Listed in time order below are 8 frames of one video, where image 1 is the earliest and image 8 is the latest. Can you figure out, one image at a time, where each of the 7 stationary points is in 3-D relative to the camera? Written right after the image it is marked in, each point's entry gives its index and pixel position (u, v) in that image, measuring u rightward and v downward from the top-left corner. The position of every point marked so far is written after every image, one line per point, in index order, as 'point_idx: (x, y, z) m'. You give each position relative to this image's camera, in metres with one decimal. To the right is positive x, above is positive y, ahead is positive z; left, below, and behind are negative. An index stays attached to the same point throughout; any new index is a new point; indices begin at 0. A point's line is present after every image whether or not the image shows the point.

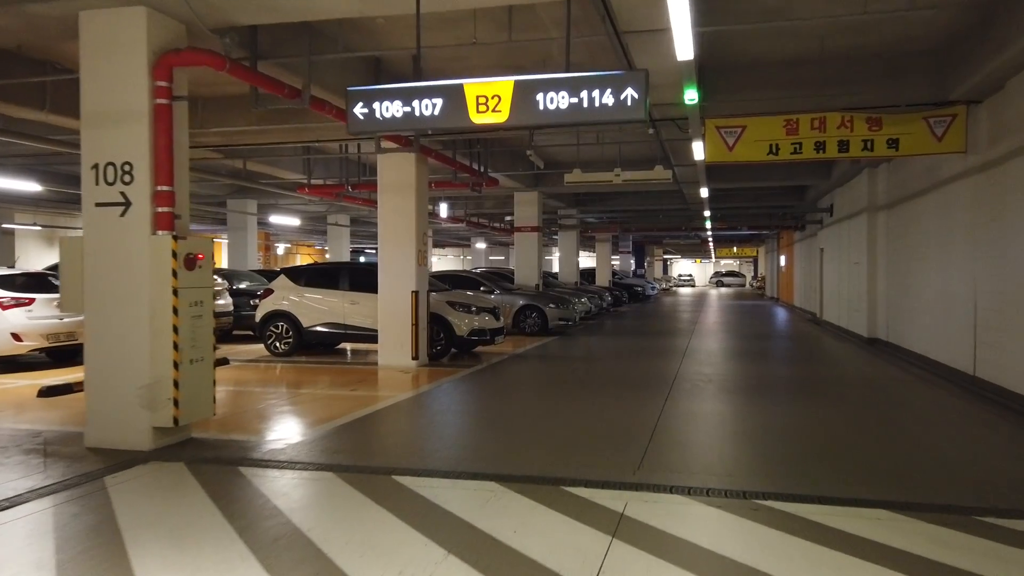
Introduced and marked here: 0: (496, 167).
0: (-0.4, +2.4, +14.4) m
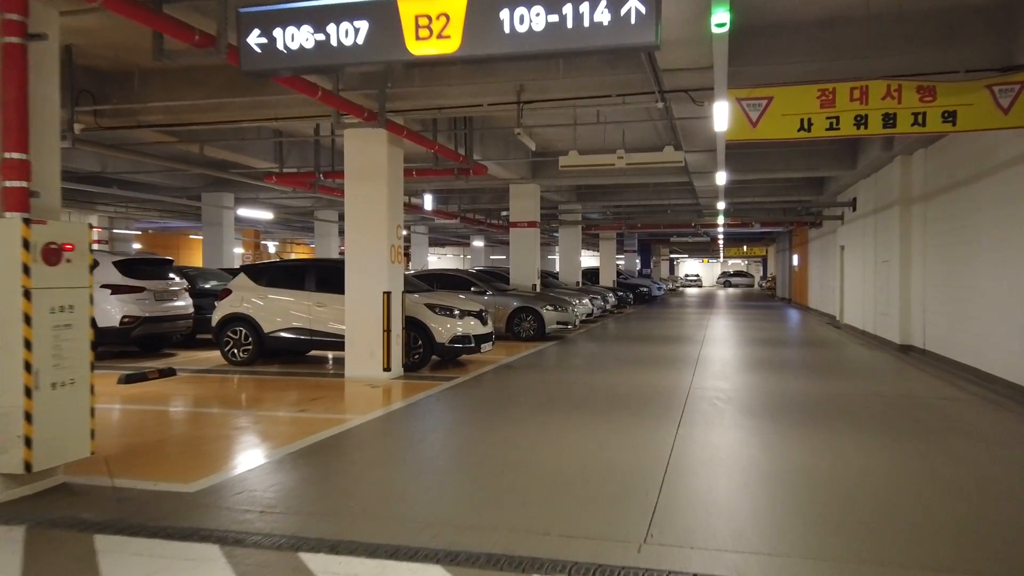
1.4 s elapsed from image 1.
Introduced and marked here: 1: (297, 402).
0: (-0.5, +2.4, +13.0) m
1: (-2.5, -1.4, +8.9) m
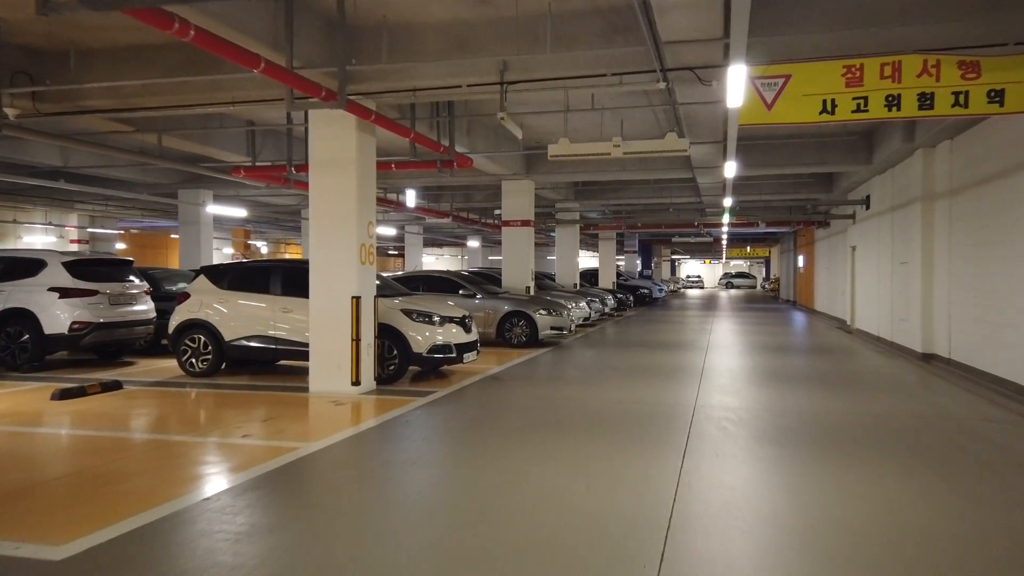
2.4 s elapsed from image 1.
0: (-0.7, +2.4, +12.0) m
1: (-2.7, -1.4, +7.9) m
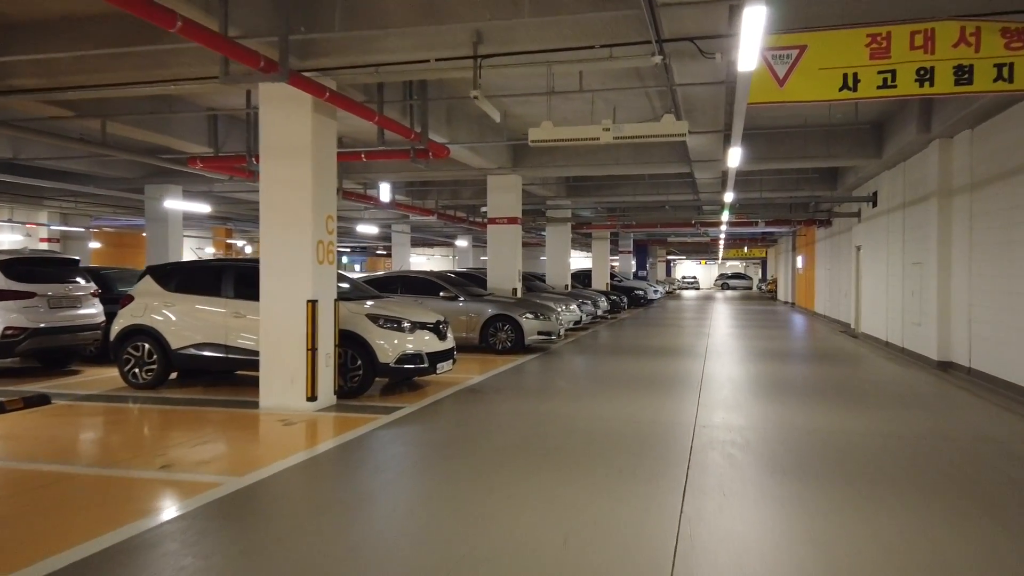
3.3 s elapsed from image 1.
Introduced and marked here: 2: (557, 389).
0: (-0.9, +2.3, +11.0) m
1: (-3.0, -1.5, +6.9) m
2: (+0.6, -1.3, +9.4) m
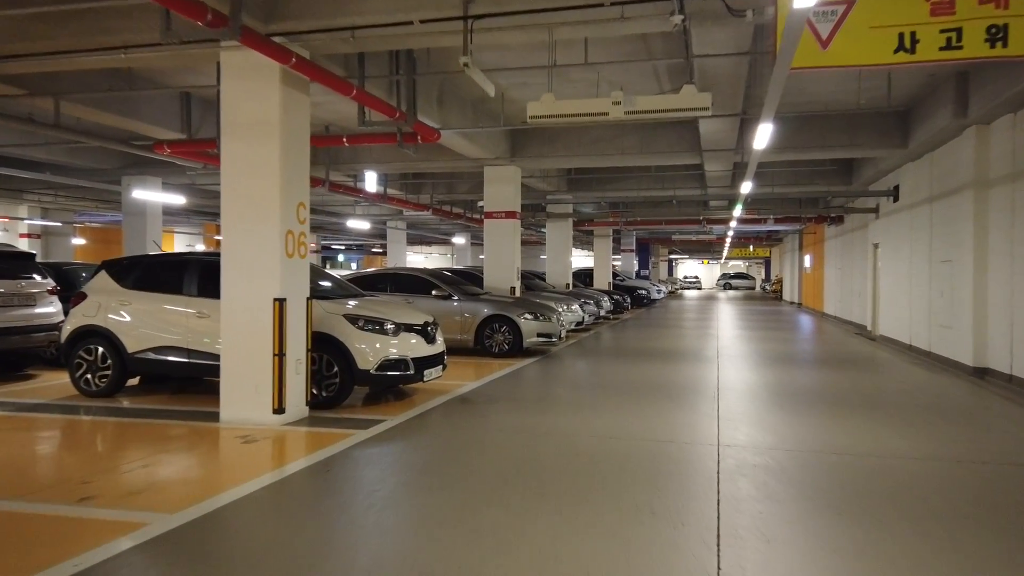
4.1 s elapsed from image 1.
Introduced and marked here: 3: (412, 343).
0: (-1.0, +2.4, +10.1) m
1: (-3.0, -1.4, +5.9) m
2: (+0.5, -1.3, +8.5) m
3: (-1.0, -0.6, +7.7) m
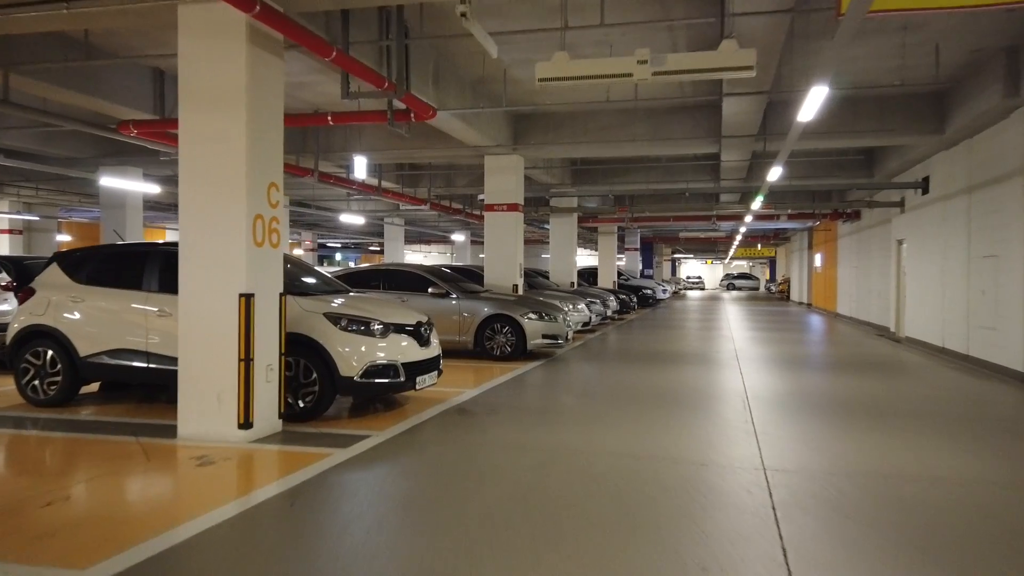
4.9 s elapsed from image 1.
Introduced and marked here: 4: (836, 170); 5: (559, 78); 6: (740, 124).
0: (-0.9, +2.4, +9.1) m
1: (-2.9, -1.4, +5.0) m
2: (+0.6, -1.2, +7.5) m
3: (-1.0, -0.5, +6.7) m
4: (+7.6, +2.8, +17.0) m
5: (+0.4, +1.7, +6.3) m
6: (+3.3, +2.4, +10.6) m
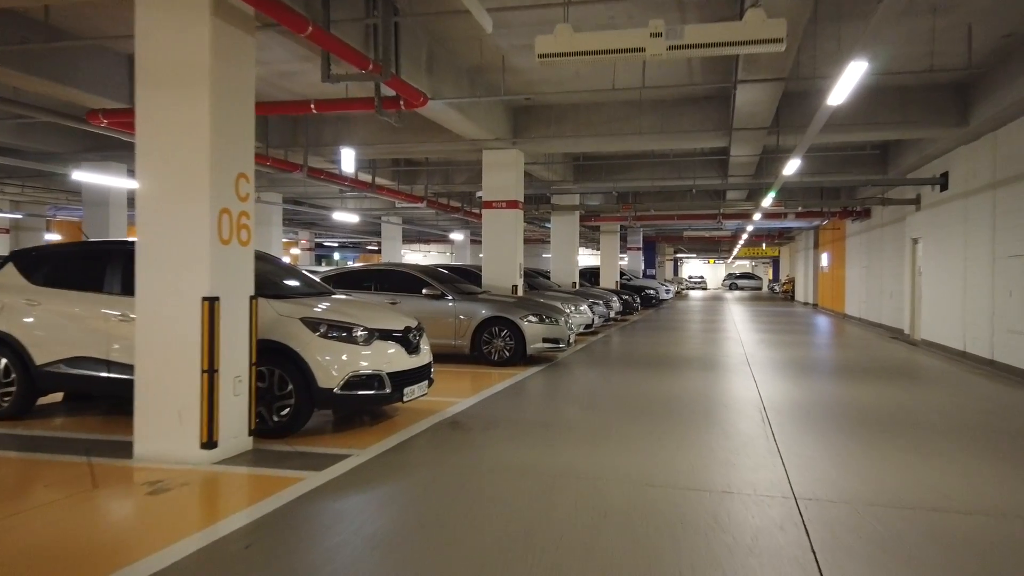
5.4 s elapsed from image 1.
0: (-0.9, +2.4, +8.5) m
1: (-3.0, -1.4, +4.4) m
2: (+0.6, -1.3, +6.9) m
3: (-1.0, -0.6, +6.1) m
4: (+7.5, +2.7, +16.4) m
5: (+0.4, +1.7, +5.7) m
6: (+3.3, +2.4, +10.0) m
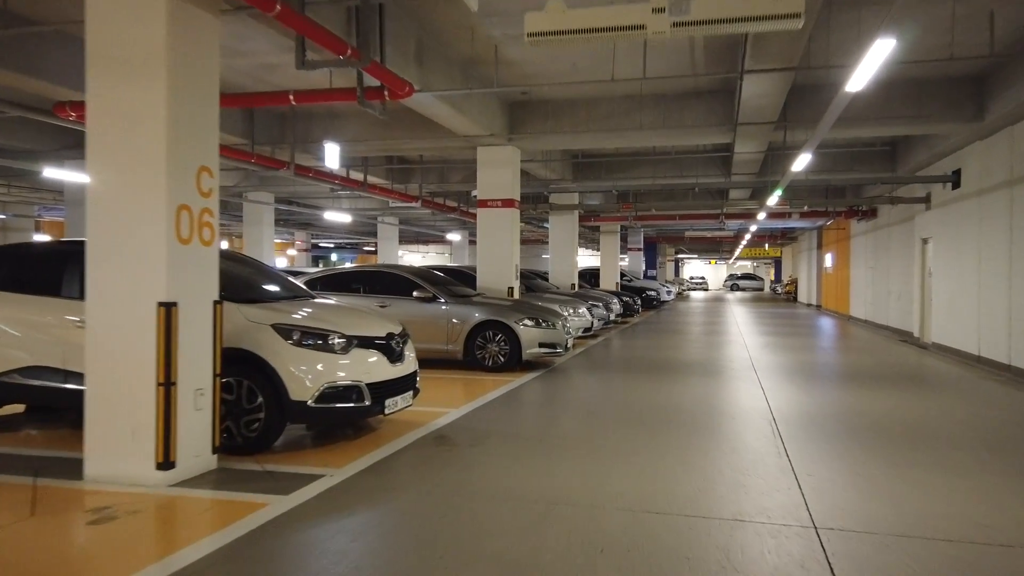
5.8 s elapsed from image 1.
0: (-1.0, +2.3, +8.0) m
1: (-3.1, -1.4, +3.9) m
2: (+0.5, -1.3, +6.4) m
3: (-1.1, -0.6, +5.6) m
4: (+7.5, +2.7, +16.0) m
5: (+0.3, +1.7, +5.2) m
6: (+3.2, +2.3, +9.5) m
